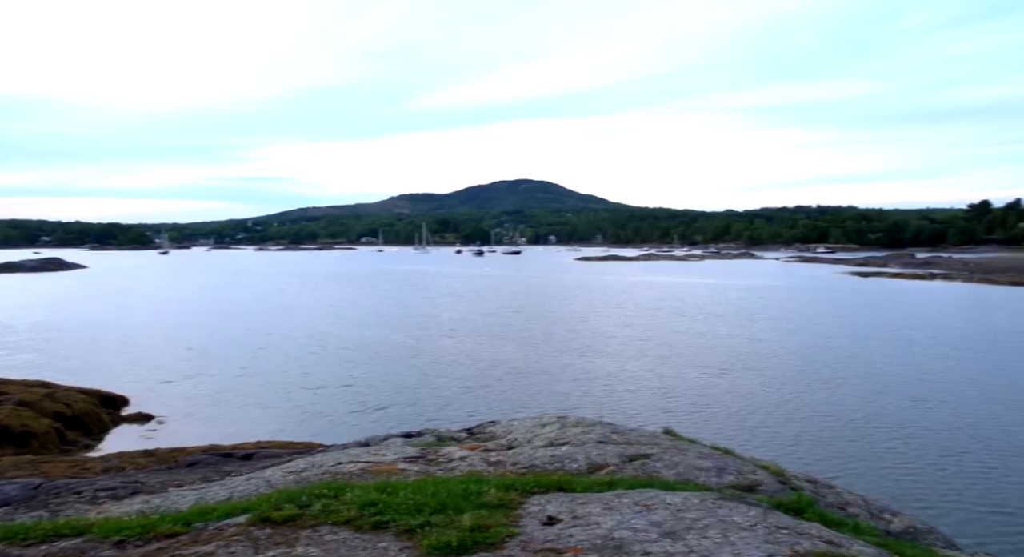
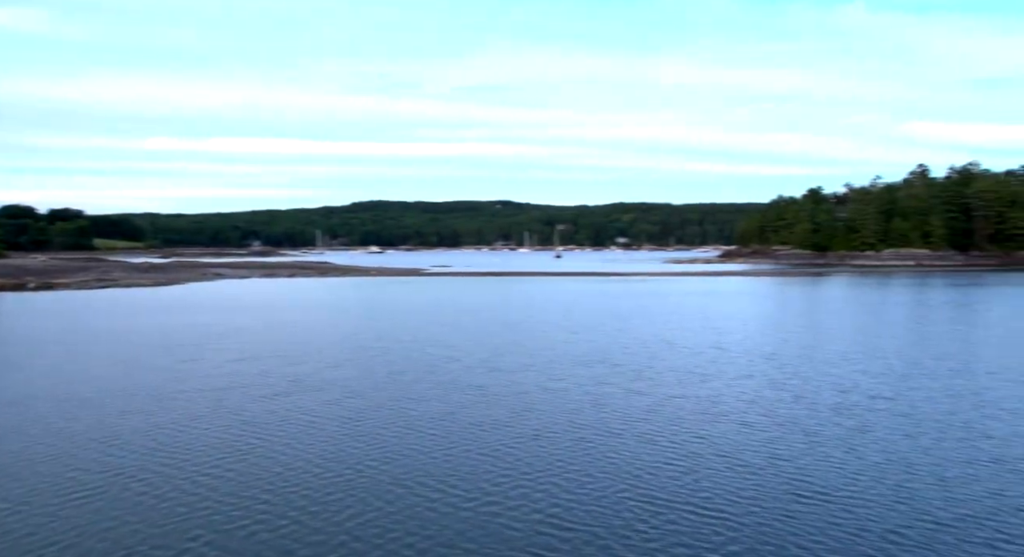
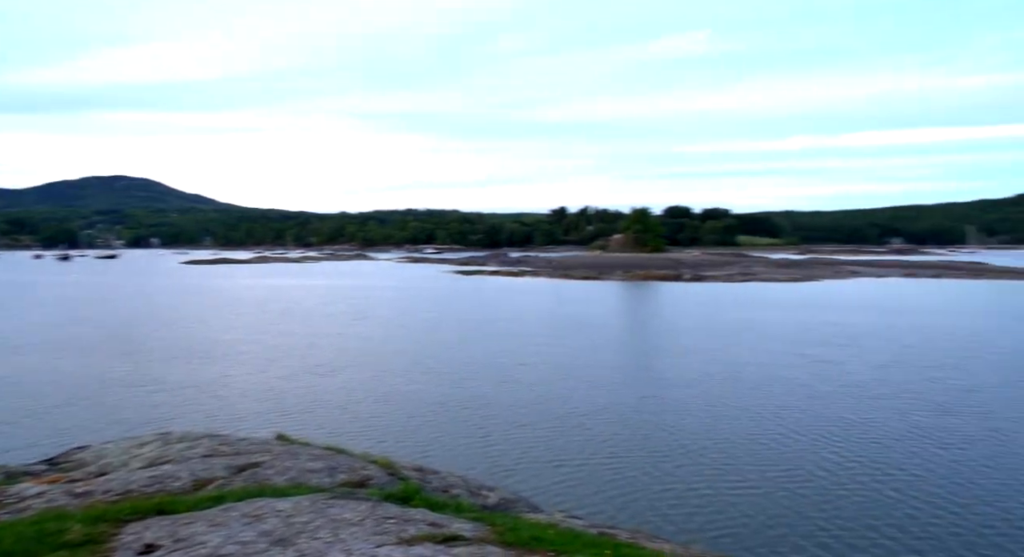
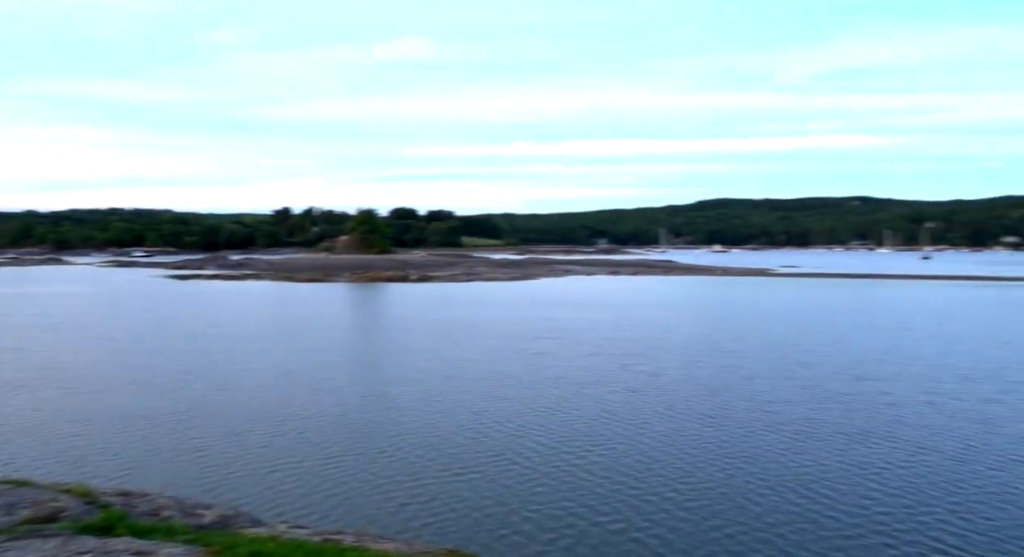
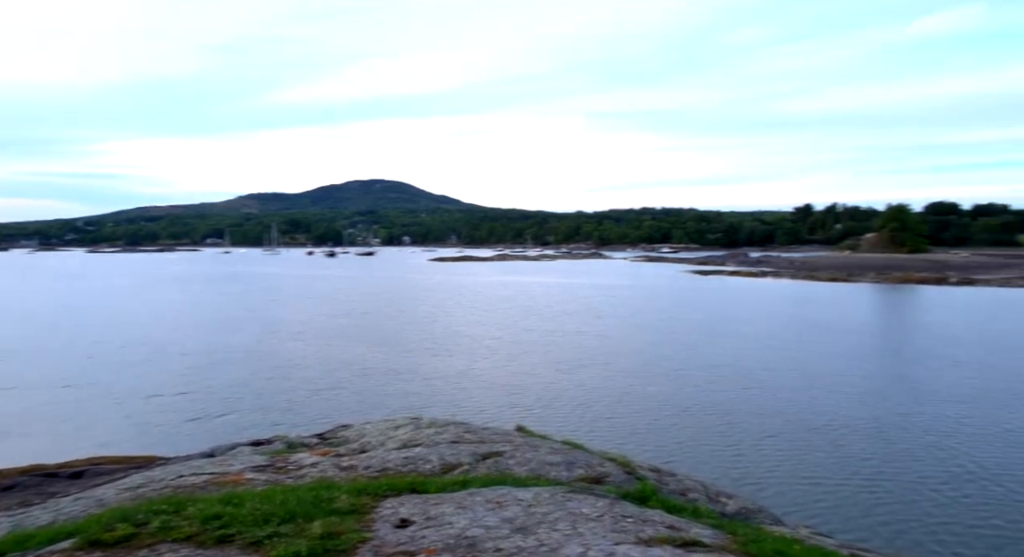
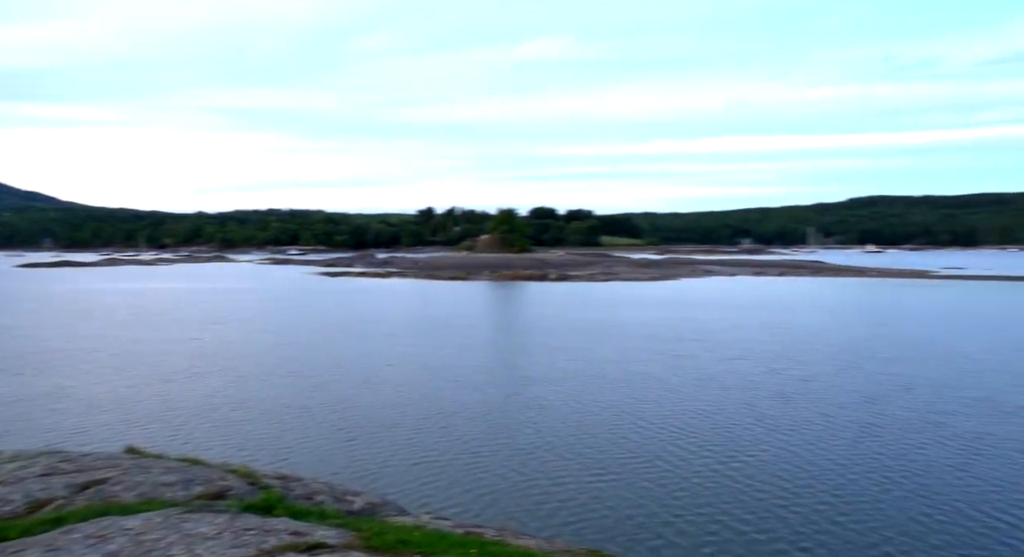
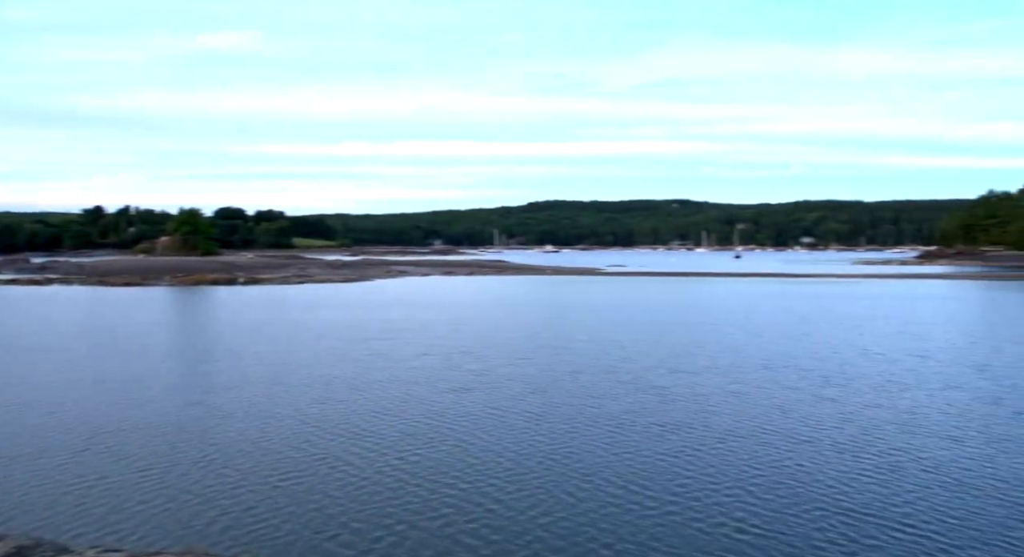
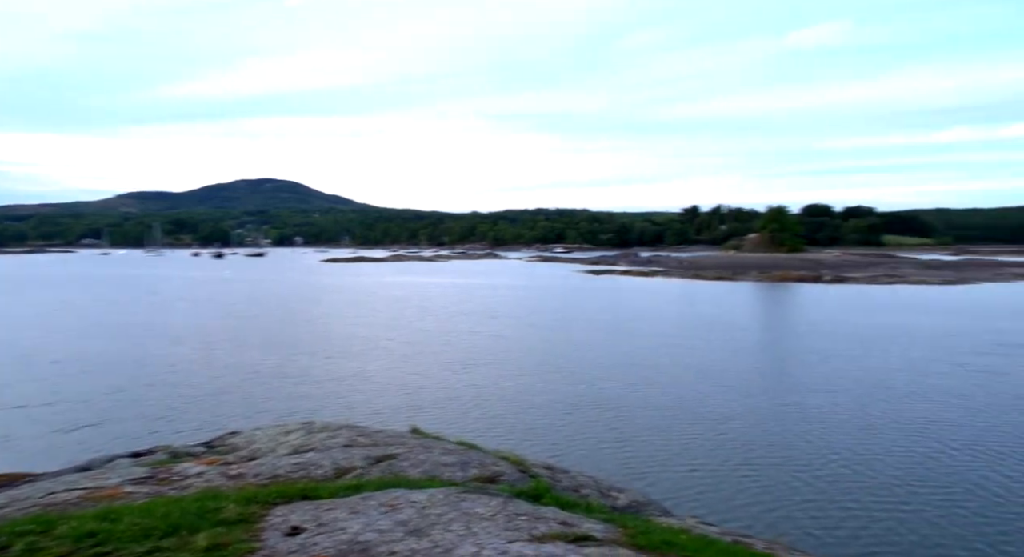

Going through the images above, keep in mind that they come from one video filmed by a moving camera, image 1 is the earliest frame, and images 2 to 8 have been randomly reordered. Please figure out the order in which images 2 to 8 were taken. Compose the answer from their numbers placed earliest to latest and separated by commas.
5, 8, 3, 6, 4, 7, 2
